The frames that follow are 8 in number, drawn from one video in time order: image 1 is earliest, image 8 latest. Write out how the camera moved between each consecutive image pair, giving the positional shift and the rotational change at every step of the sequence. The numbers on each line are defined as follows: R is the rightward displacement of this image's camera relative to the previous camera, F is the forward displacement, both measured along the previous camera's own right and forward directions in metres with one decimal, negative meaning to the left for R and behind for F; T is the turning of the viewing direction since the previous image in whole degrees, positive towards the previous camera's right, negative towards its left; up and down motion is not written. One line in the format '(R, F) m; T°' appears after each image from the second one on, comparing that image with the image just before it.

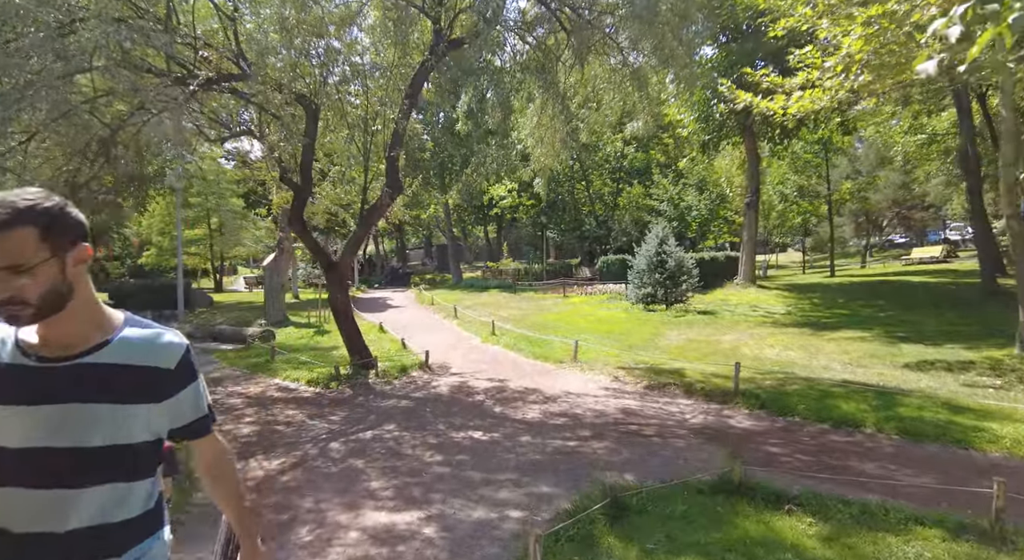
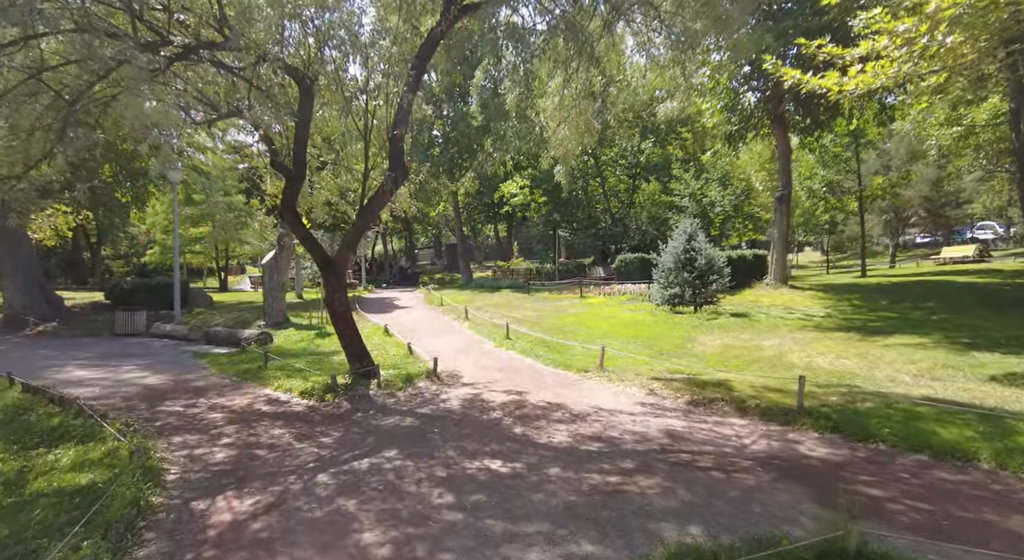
(-0.2, +1.4) m; -1°
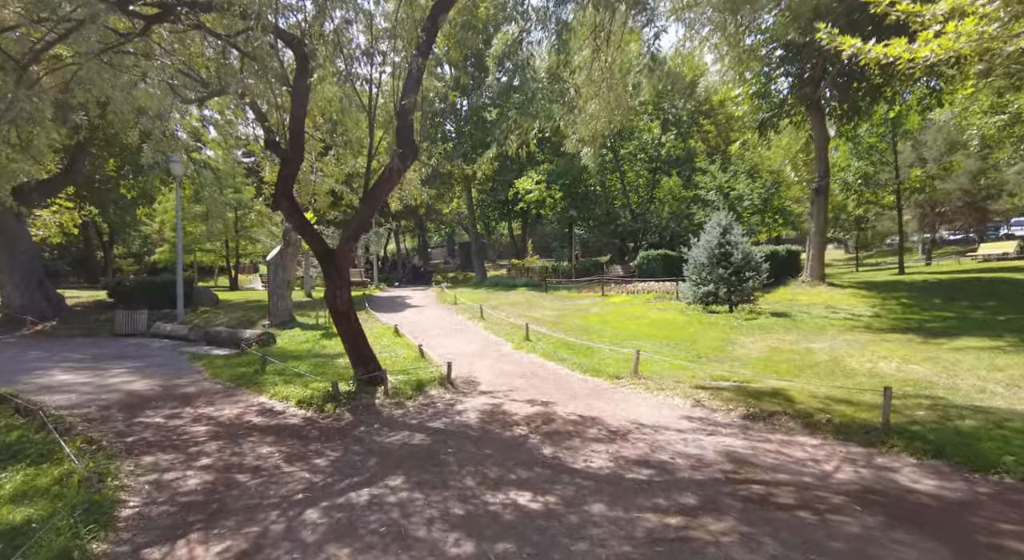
(-0.2, +1.2) m; -1°
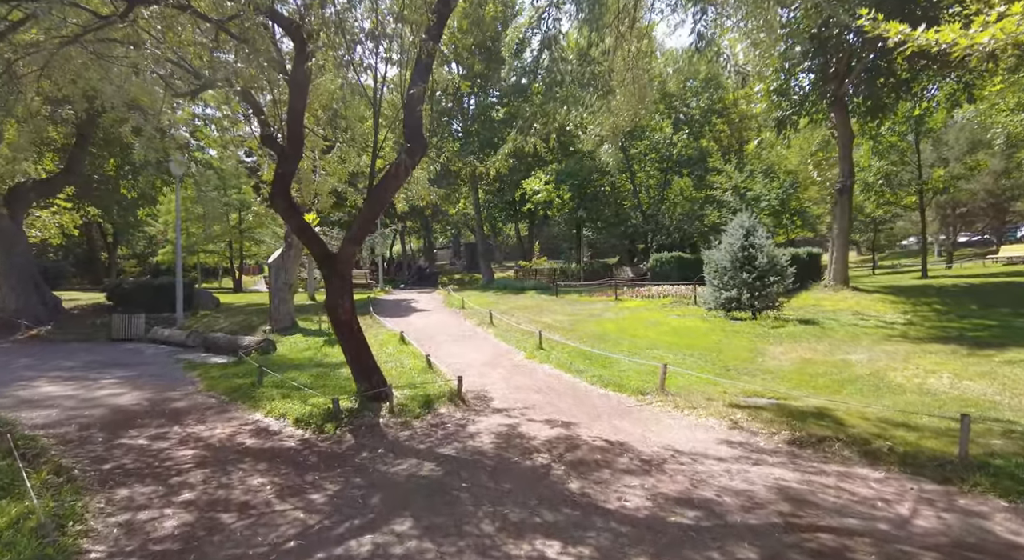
(-0.2, +0.8) m; -1°
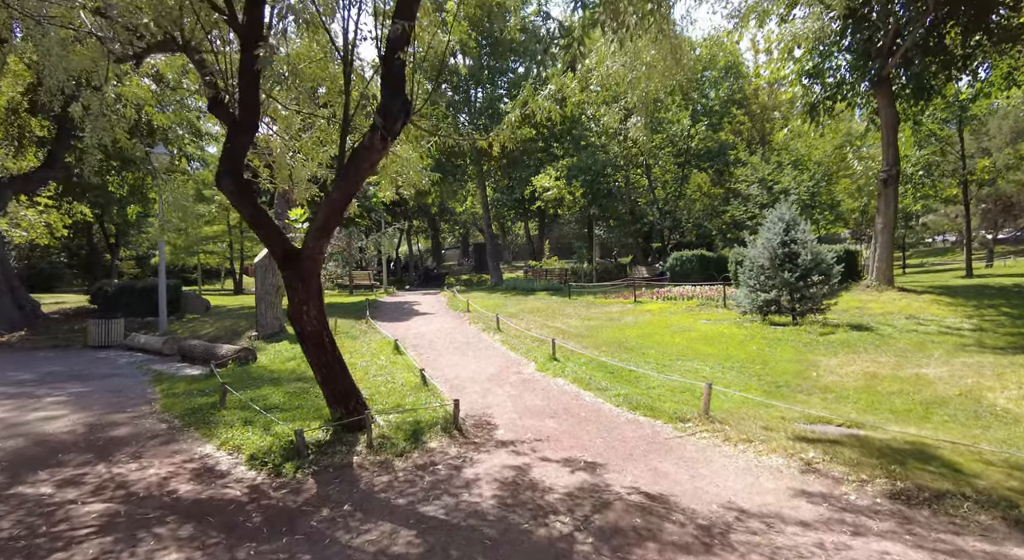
(0.0, +1.7) m; -1°
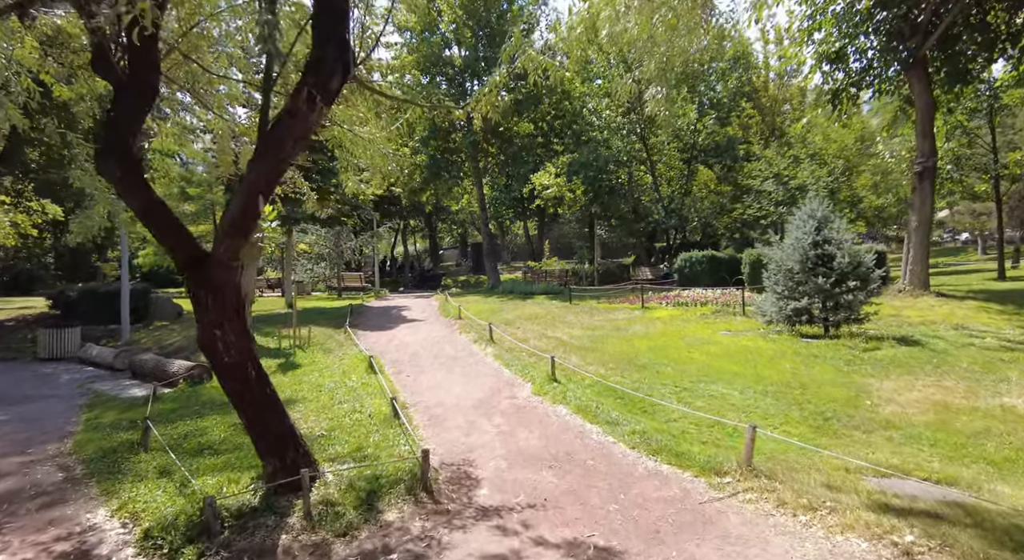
(+0.1, +1.7) m; 0°
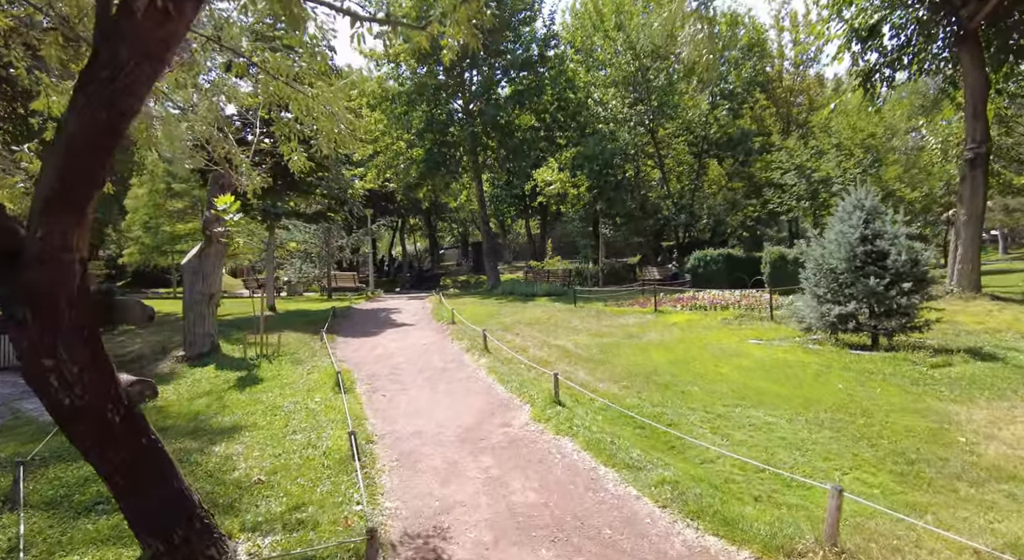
(+0.1, +1.7) m; 0°
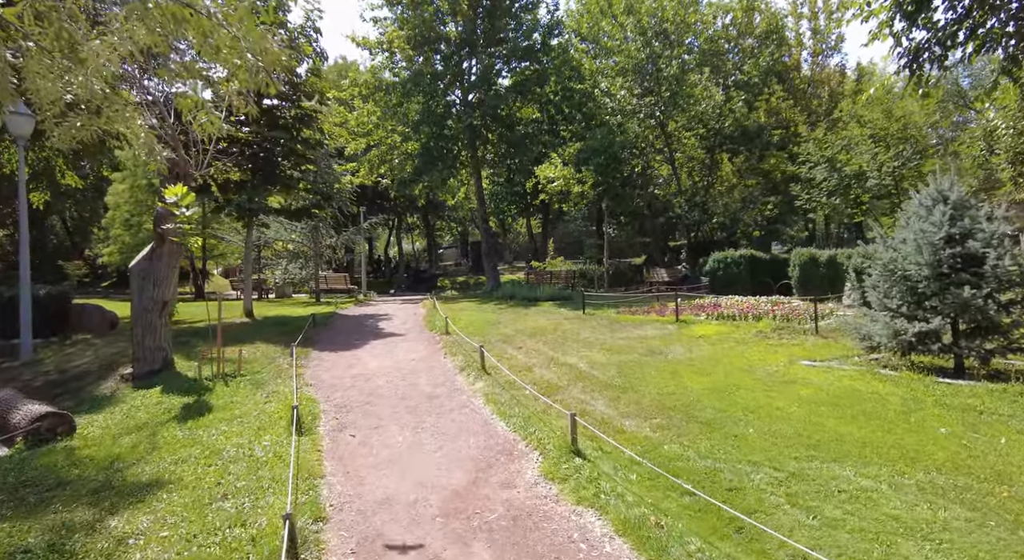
(-0.1, +1.9) m; 0°
